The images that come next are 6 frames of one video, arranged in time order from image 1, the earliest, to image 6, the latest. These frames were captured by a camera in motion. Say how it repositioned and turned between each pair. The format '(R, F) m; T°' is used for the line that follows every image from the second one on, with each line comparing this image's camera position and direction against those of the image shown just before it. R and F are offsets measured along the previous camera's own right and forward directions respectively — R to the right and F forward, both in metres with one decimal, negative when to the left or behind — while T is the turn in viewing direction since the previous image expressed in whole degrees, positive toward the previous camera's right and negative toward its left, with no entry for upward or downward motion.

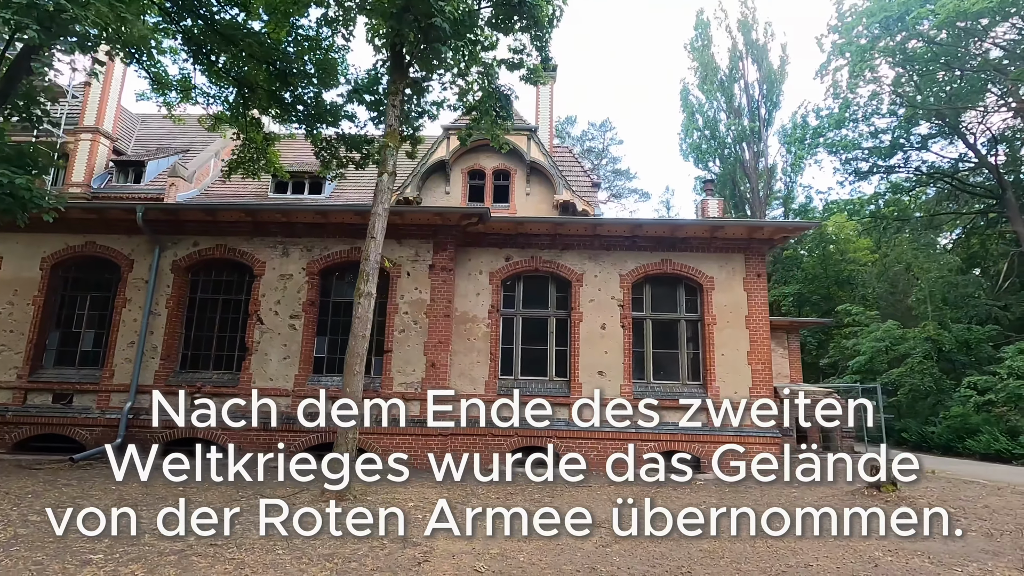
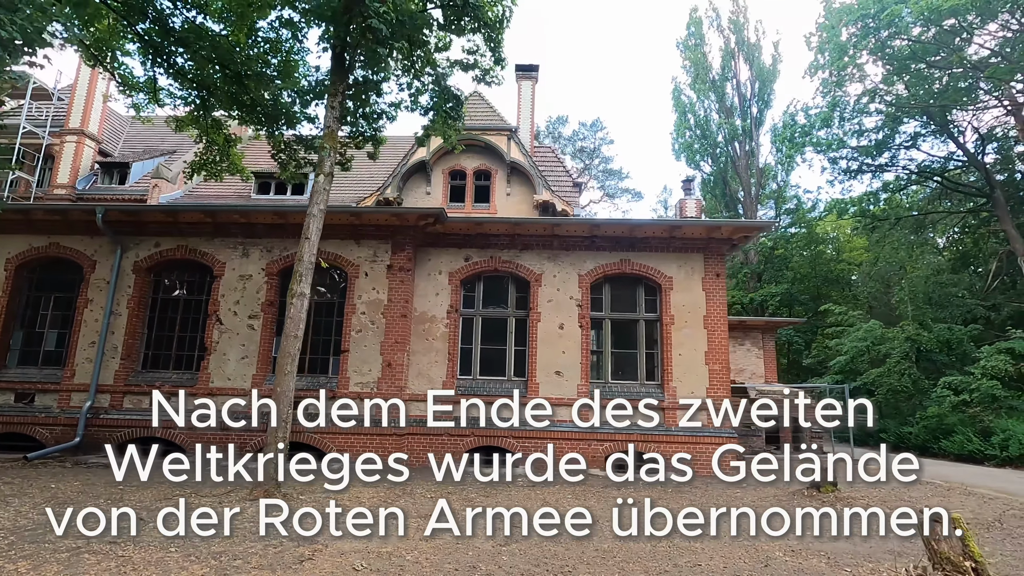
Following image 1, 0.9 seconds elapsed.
(+1.0, 0.0) m; -1°
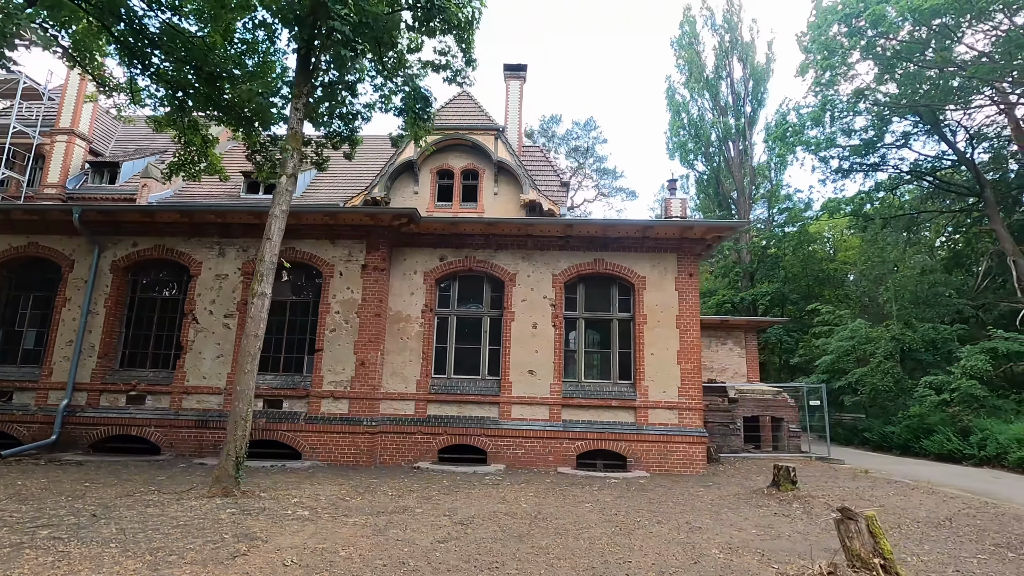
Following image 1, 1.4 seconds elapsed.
(+0.6, -0.1) m; 0°
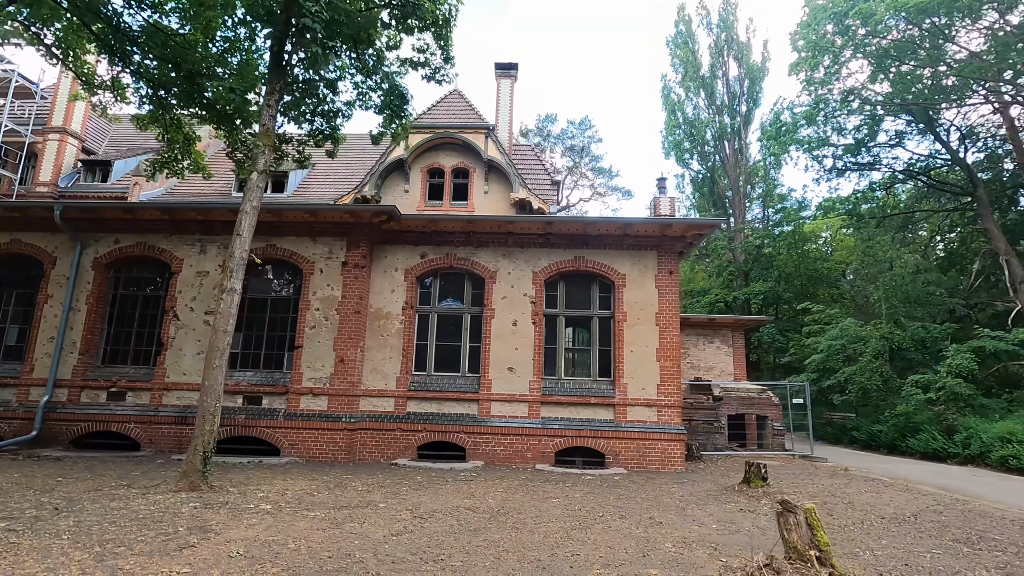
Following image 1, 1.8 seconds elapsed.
(+0.5, 0.0) m; 0°
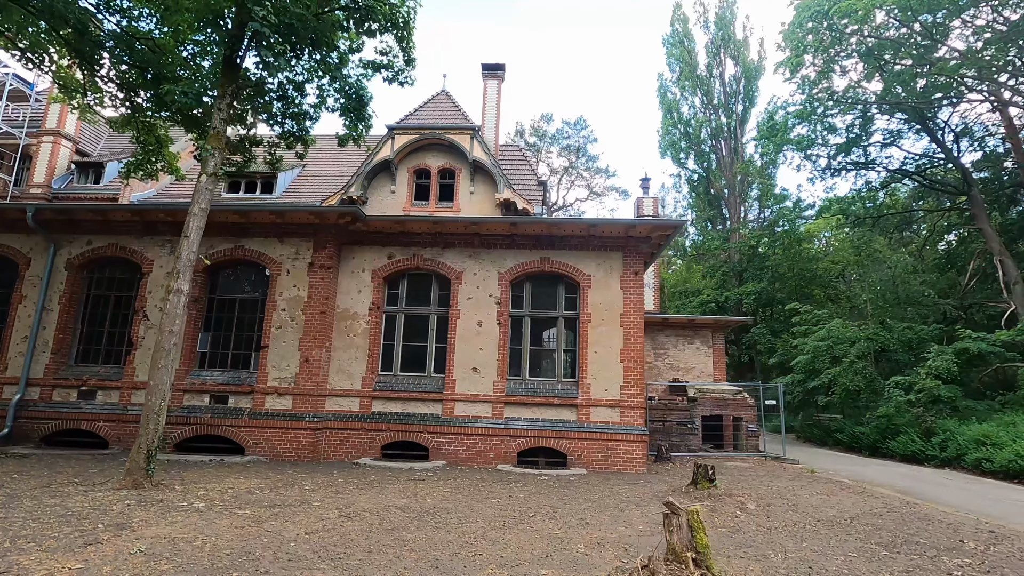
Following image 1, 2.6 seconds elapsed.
(+0.9, 0.0) m; -1°
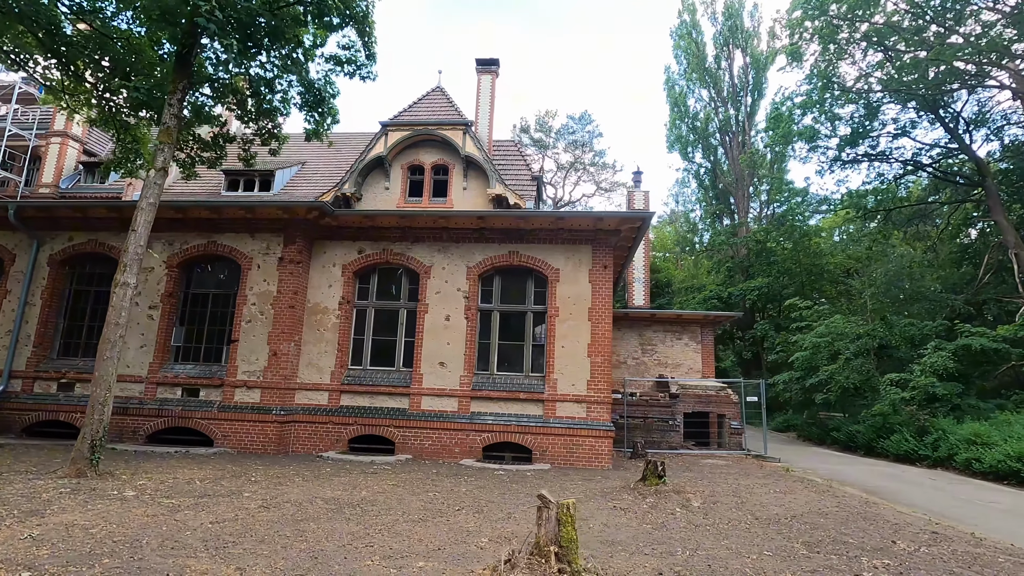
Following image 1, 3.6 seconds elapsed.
(+1.1, +0.1) m; -2°
